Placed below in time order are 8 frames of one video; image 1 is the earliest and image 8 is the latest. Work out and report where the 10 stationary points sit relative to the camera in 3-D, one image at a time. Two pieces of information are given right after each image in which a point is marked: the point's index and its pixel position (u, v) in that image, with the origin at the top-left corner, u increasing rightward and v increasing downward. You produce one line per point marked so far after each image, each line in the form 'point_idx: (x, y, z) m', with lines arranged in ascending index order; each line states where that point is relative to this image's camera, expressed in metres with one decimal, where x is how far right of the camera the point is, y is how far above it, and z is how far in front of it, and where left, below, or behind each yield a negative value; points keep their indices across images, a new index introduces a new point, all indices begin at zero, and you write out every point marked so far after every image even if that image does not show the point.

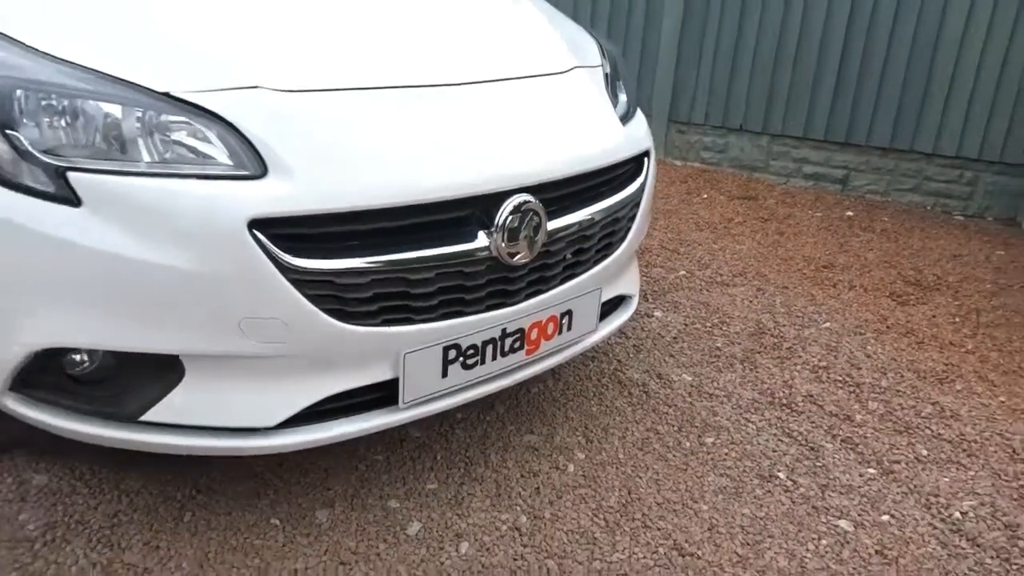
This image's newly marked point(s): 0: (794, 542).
0: (+0.7, -0.7, +2.1) m
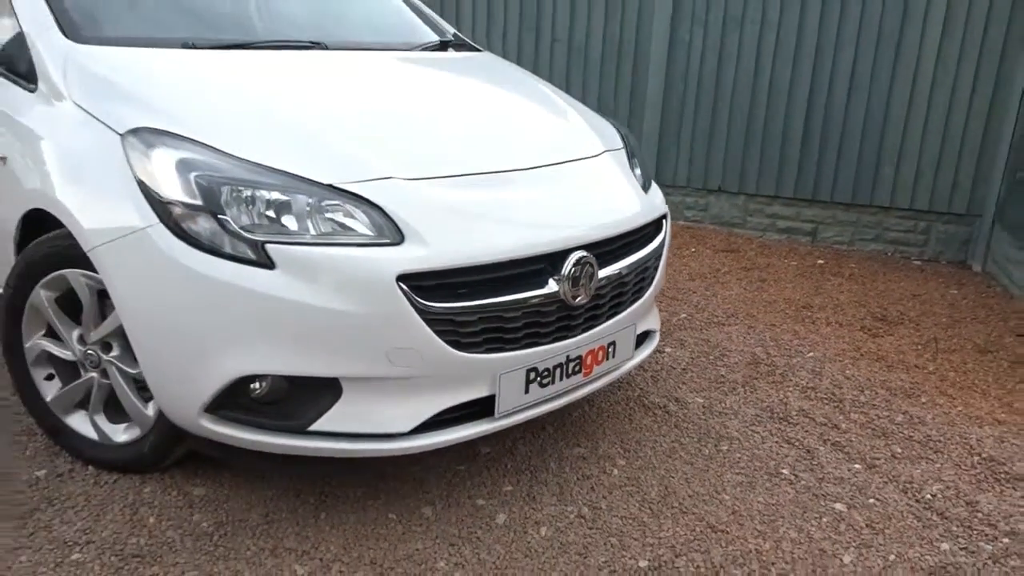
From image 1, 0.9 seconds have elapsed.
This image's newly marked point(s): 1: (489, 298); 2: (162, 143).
0: (+1.0, -0.8, +2.7) m
1: (-0.1, 0.0, +2.3) m
2: (-1.0, +0.4, +2.2) m
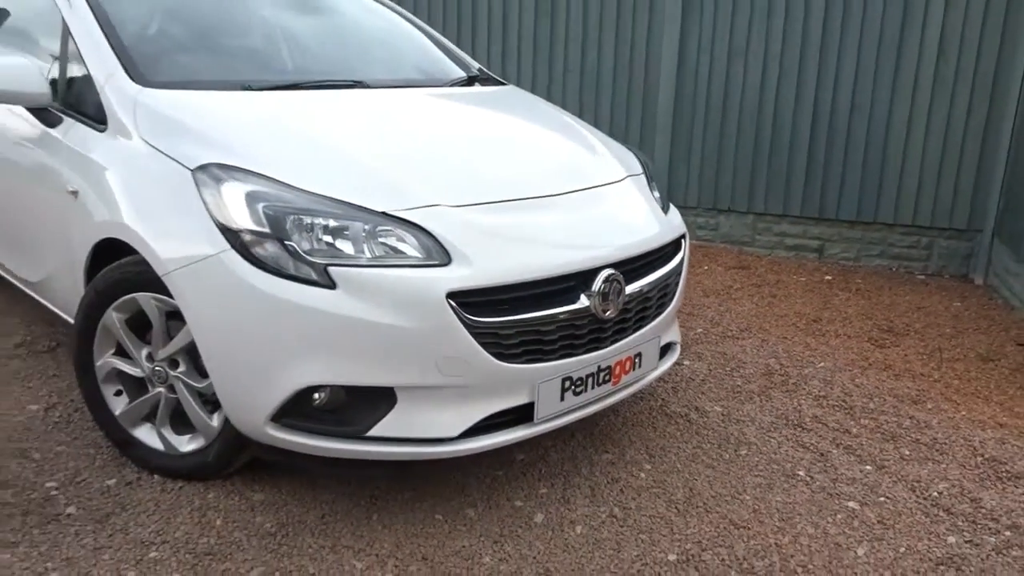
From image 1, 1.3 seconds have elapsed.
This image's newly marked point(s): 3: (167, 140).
0: (+1.1, -0.8, +2.8) m
1: (+0.1, -0.1, +2.5) m
2: (-0.8, +0.3, +2.5) m
3: (-1.1, +0.5, +2.6) m
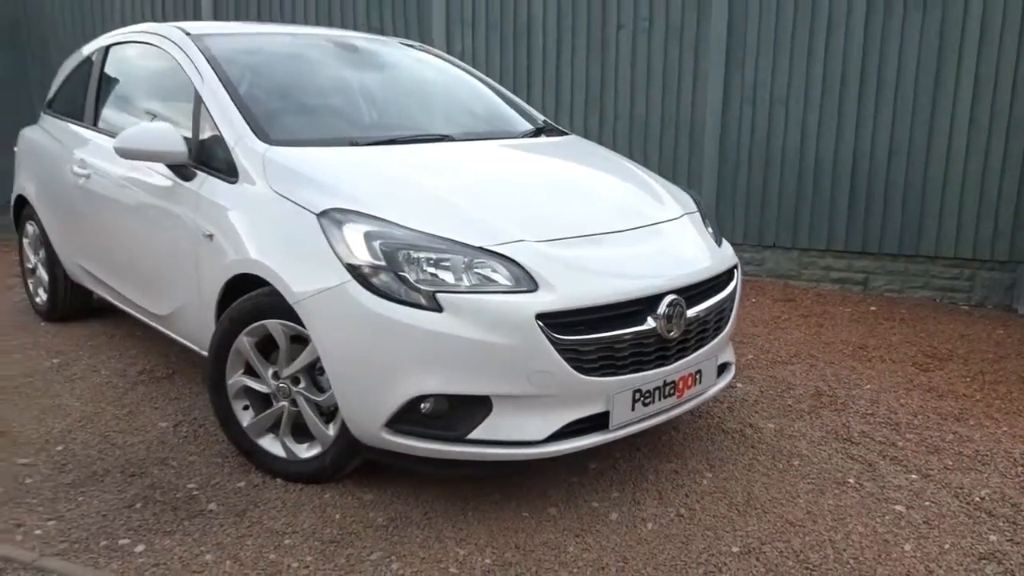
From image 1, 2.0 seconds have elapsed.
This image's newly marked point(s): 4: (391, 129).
0: (+1.4, -0.9, +3.1) m
1: (+0.3, -0.2, +2.9) m
2: (-0.6, +0.2, +2.9) m
3: (-0.8, +0.4, +3.1) m
4: (-0.6, +0.8, +3.8) m
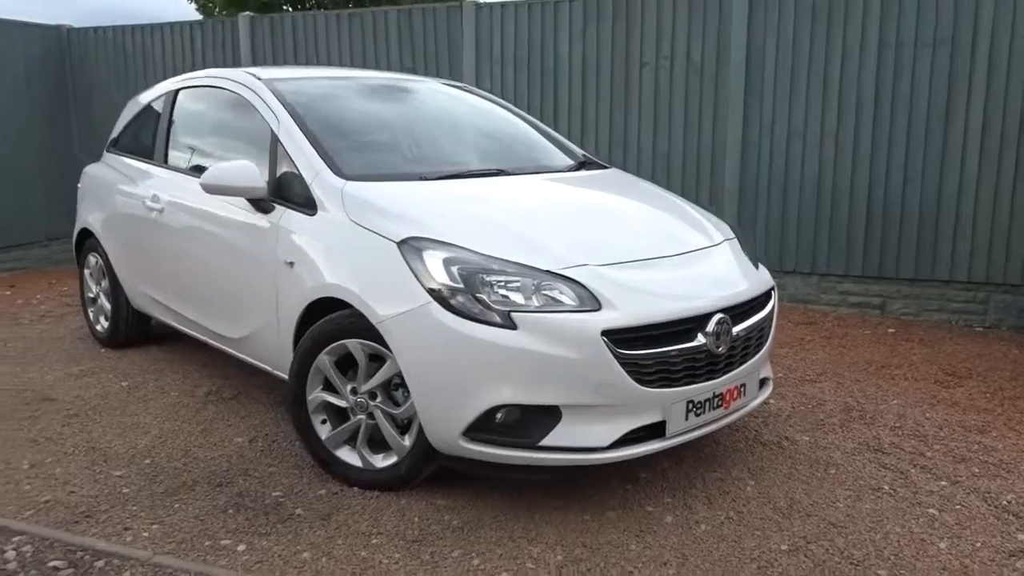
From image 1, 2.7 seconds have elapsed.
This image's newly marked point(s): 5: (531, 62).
0: (+1.6, -1.0, +3.4) m
1: (+0.6, -0.2, +3.2) m
2: (-0.3, +0.2, +3.2) m
3: (-0.6, +0.3, +3.4) m
4: (-0.4, +0.6, +4.2) m
5: (+0.2, +2.2, +7.8) m
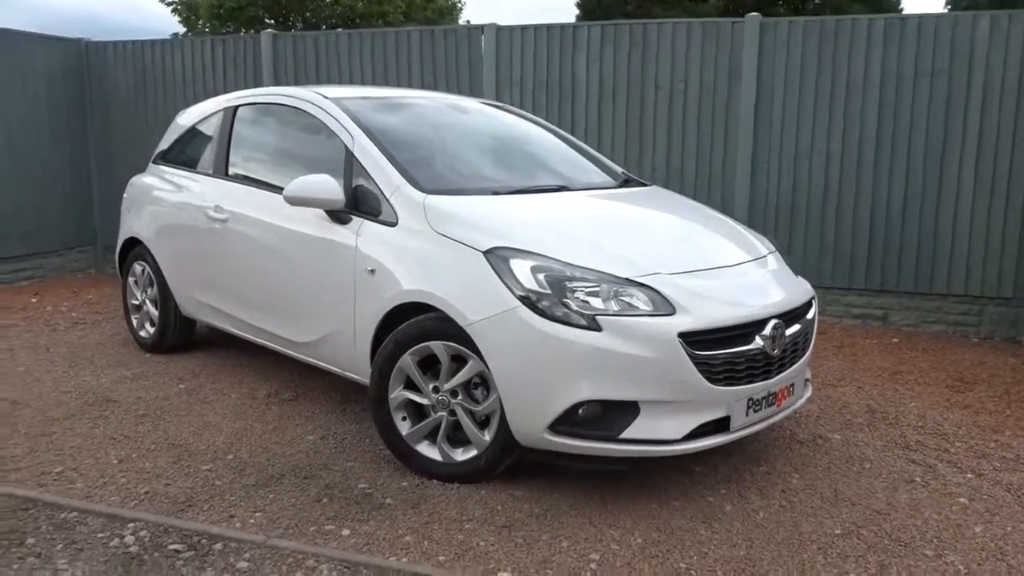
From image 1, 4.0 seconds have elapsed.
0: (+2.0, -1.0, +3.7) m
1: (+0.9, -0.3, +3.5) m
2: (0.0, +0.1, +3.5) m
3: (-0.3, +0.3, +3.7) m
4: (-0.1, +0.6, +4.5) m
5: (+0.4, +2.1, +8.2) m
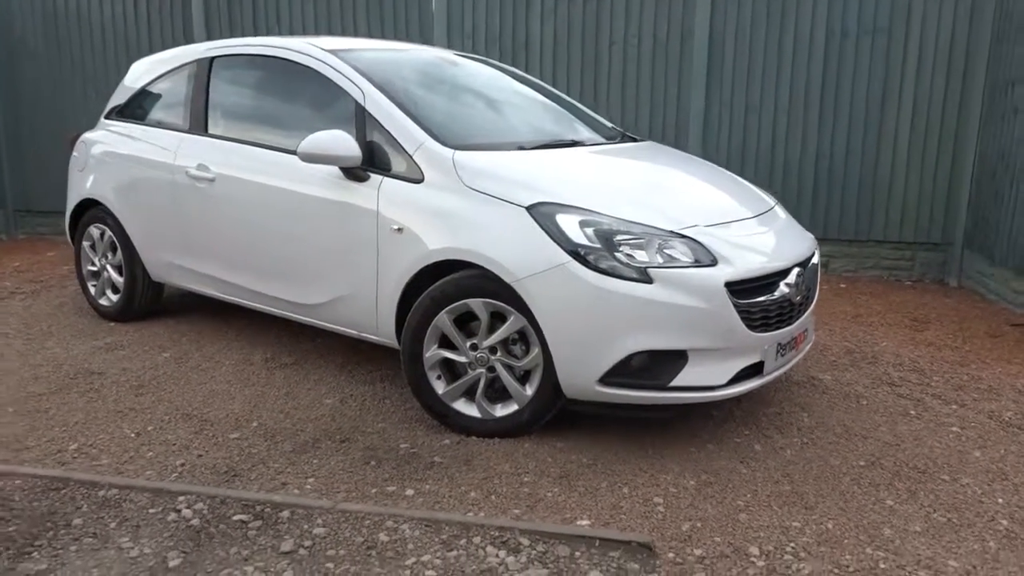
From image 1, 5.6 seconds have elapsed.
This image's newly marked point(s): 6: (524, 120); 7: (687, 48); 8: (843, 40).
0: (+2.1, -0.7, +4.0) m
1: (+1.1, 0.0, +3.6) m
2: (+0.2, +0.3, +3.5) m
3: (-0.1, +0.5, +3.7) m
4: (0.0, +0.8, +4.4) m
5: (-0.1, +2.5, +8.1) m
6: (+0.1, +1.0, +4.7) m
7: (+1.7, +2.3, +7.8) m
8: (+3.1, +2.3, +7.5) m
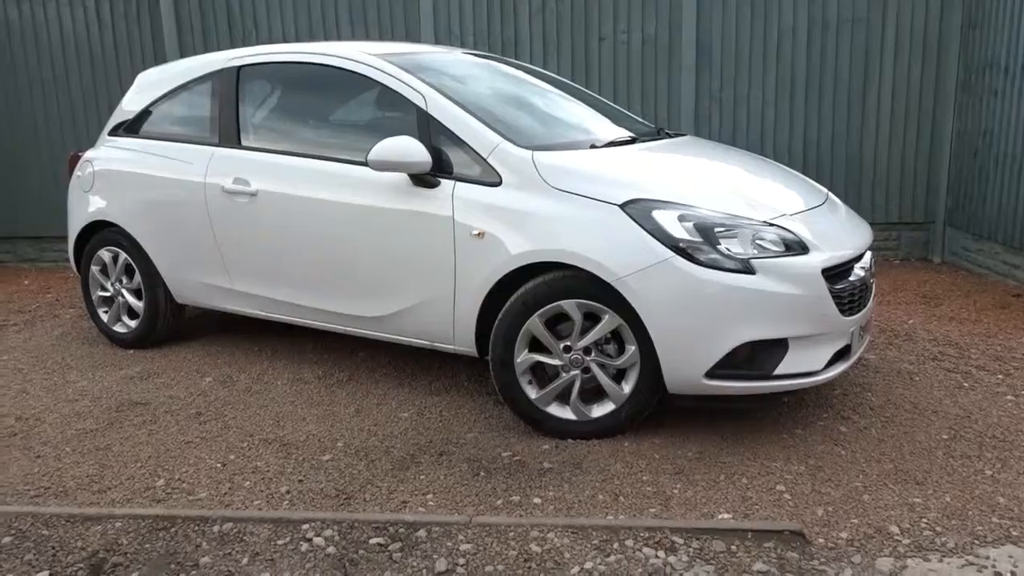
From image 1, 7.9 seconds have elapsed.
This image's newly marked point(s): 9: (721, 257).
0: (+2.5, -0.6, +4.2) m
1: (+1.5, 0.0, +3.7) m
2: (+0.6, +0.3, +3.5) m
3: (+0.3, +0.5, +3.6) m
4: (+0.3, +0.8, +4.4) m
5: (-0.2, +2.5, +8.0) m
6: (+0.3, +1.0, +4.7) m
7: (+1.6, +2.4, +7.9) m
8: (+3.0, +2.5, +7.7) m
9: (+0.9, +0.1, +3.4) m
